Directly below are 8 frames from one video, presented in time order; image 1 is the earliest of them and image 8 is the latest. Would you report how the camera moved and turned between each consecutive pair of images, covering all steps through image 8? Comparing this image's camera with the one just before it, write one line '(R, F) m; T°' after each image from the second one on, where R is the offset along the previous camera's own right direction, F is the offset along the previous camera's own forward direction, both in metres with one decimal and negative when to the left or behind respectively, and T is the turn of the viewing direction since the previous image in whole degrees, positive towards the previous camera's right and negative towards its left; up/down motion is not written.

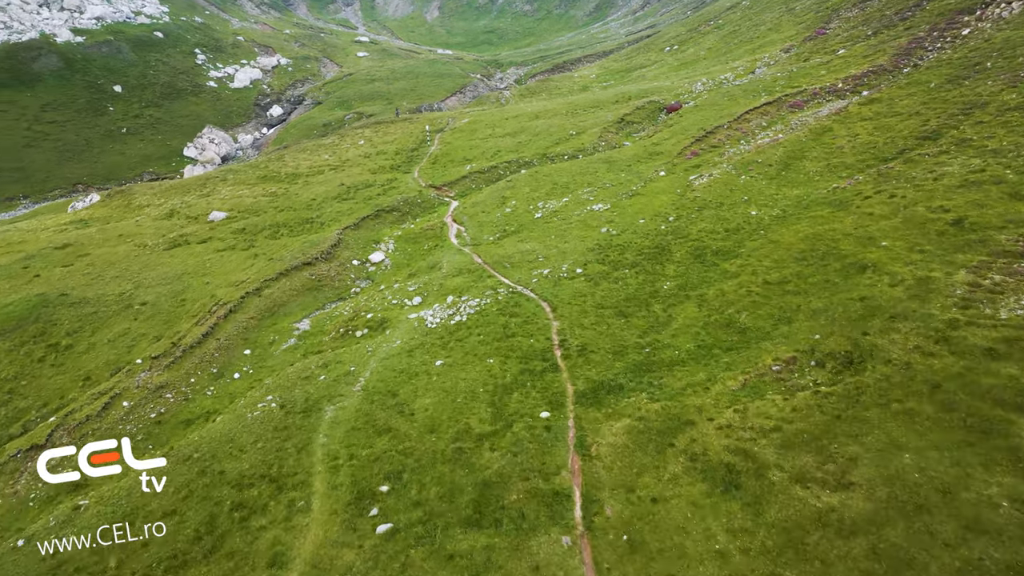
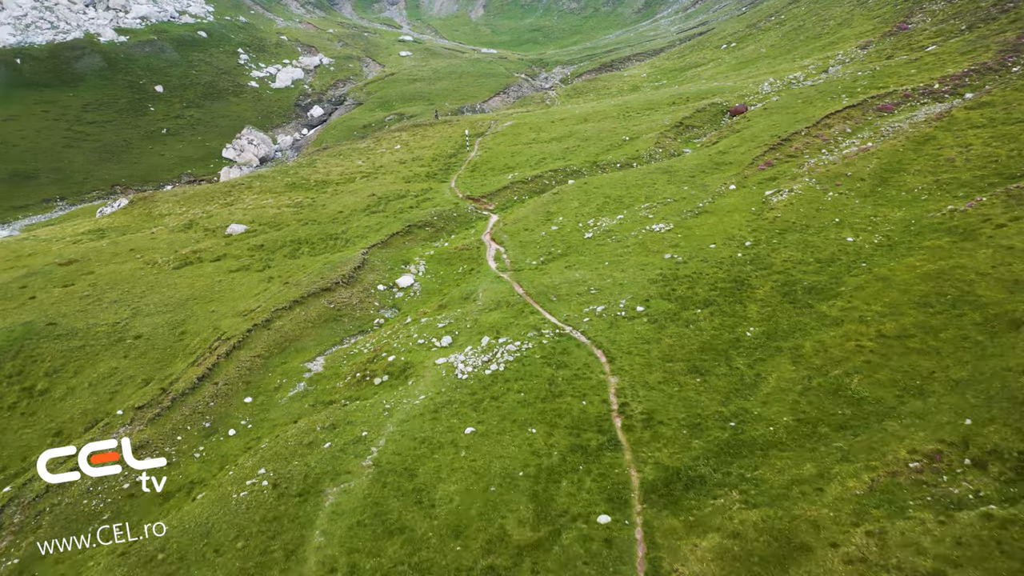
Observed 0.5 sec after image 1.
(-0.3, +5.7) m; -3°
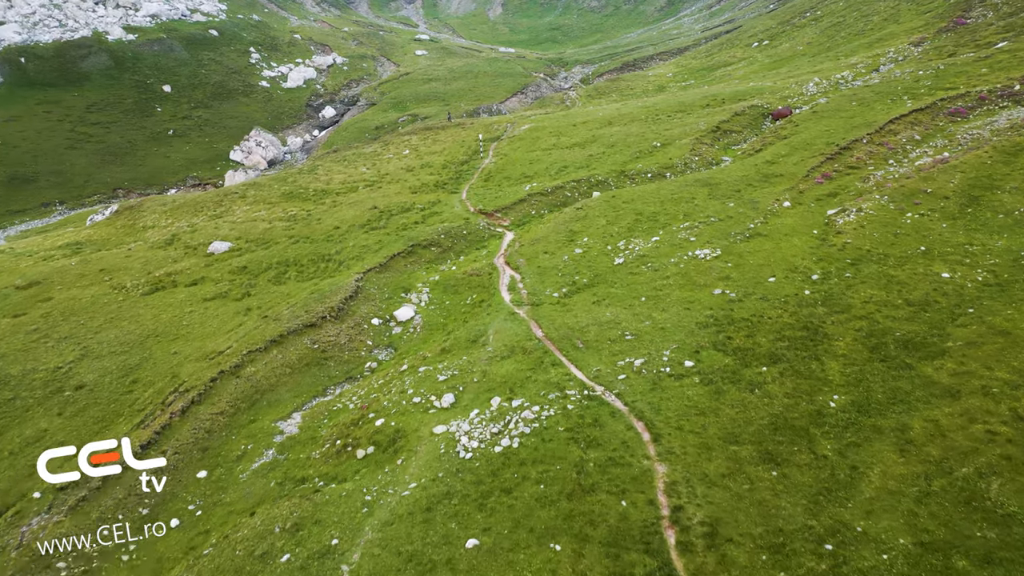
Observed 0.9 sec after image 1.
(-0.1, +5.9) m; -1°
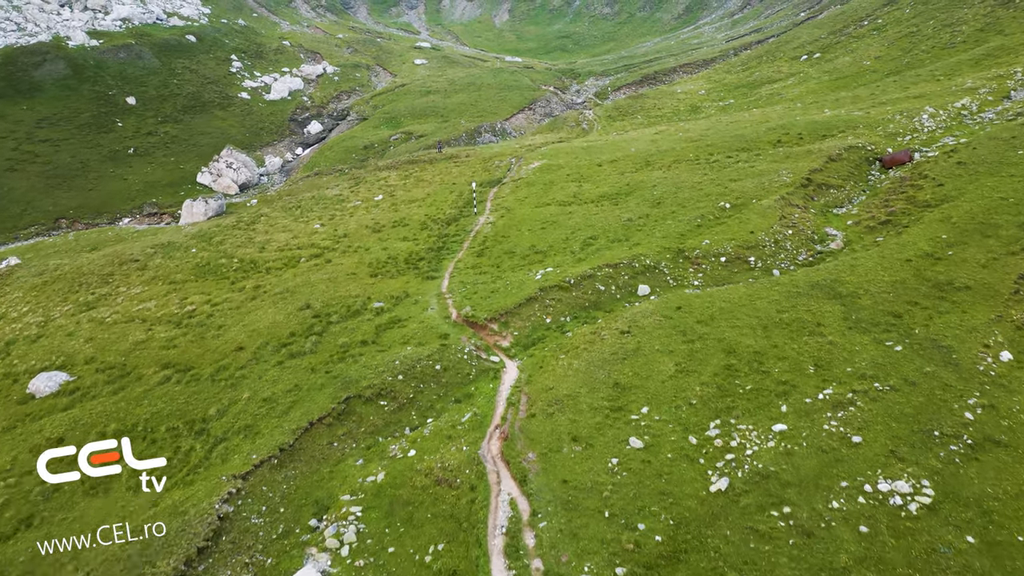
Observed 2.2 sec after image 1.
(0.0, +16.6) m; 0°
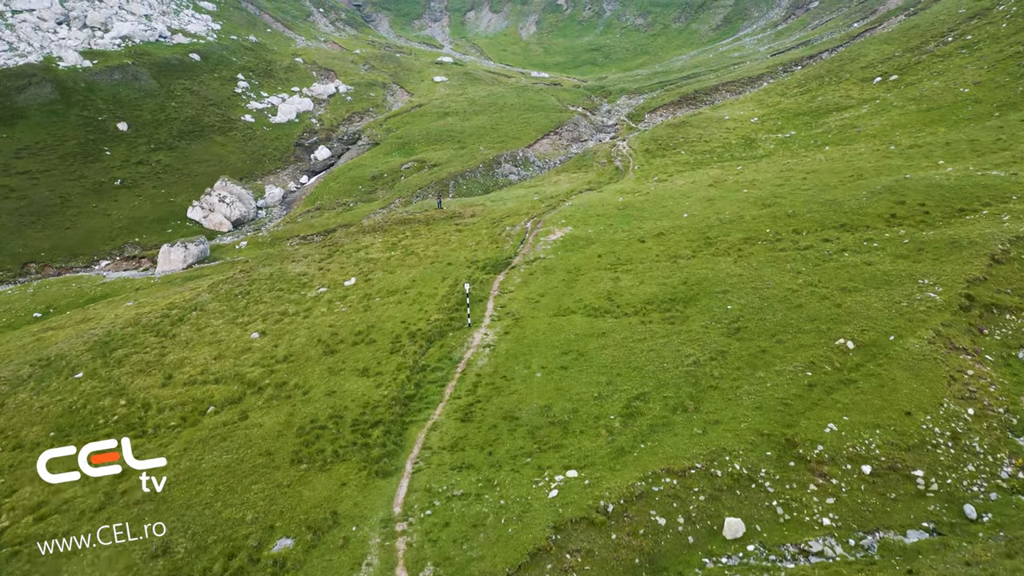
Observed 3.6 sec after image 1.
(+0.8, +13.2) m; -2°
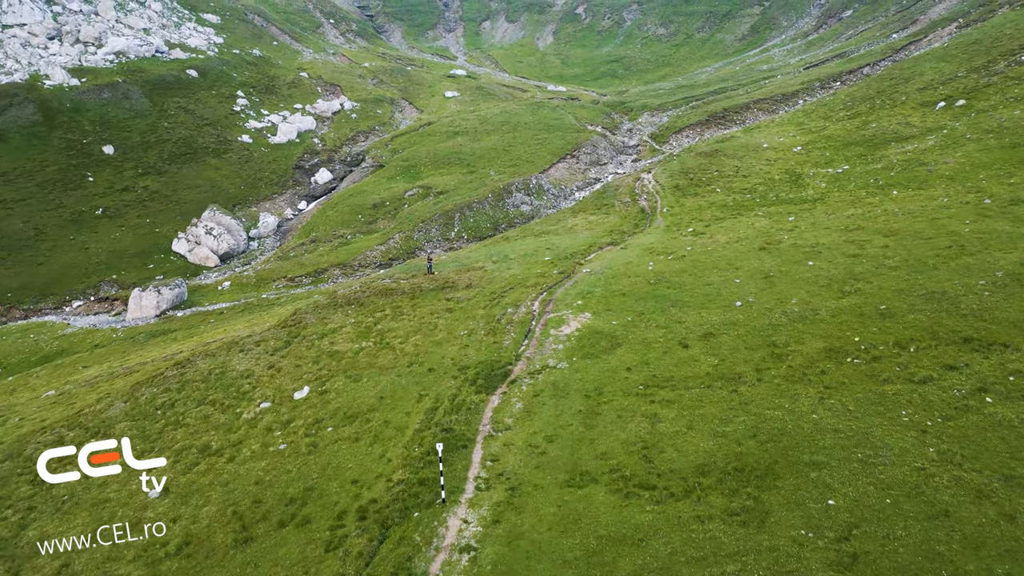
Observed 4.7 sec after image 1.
(+0.7, +9.7) m; -1°
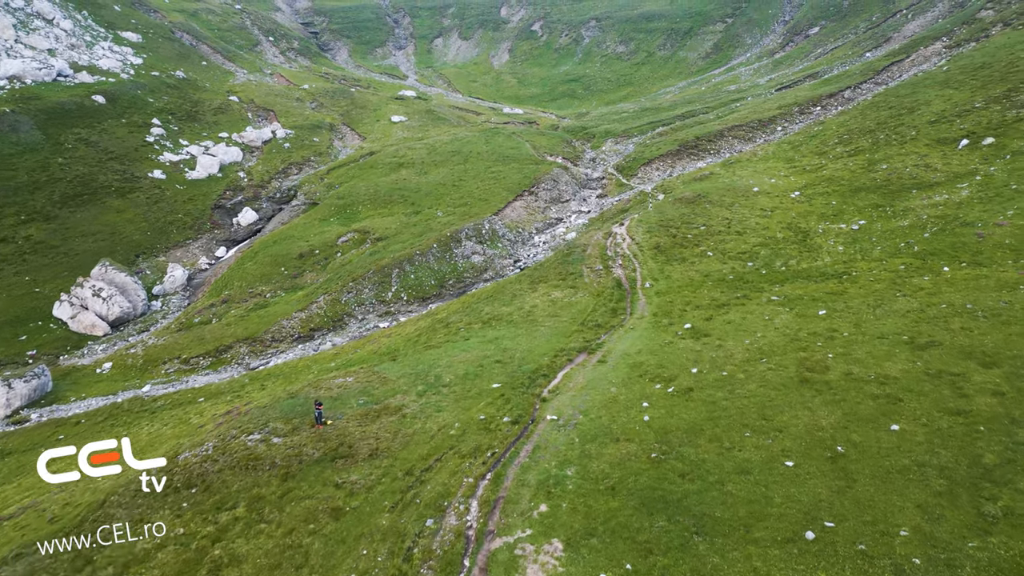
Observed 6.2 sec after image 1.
(+1.5, +14.1) m; +3°
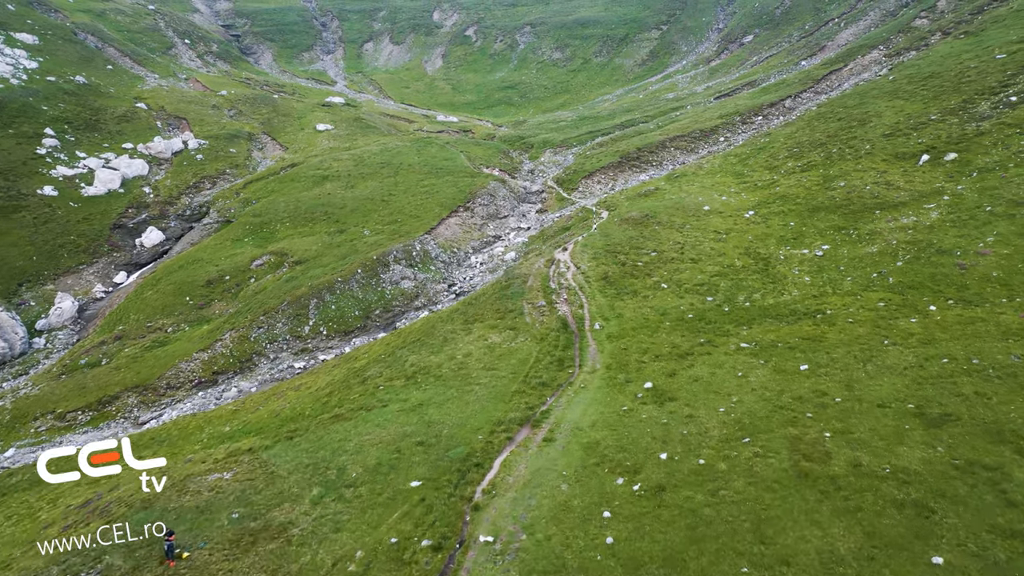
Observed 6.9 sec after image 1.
(+0.7, +7.0) m; +5°
